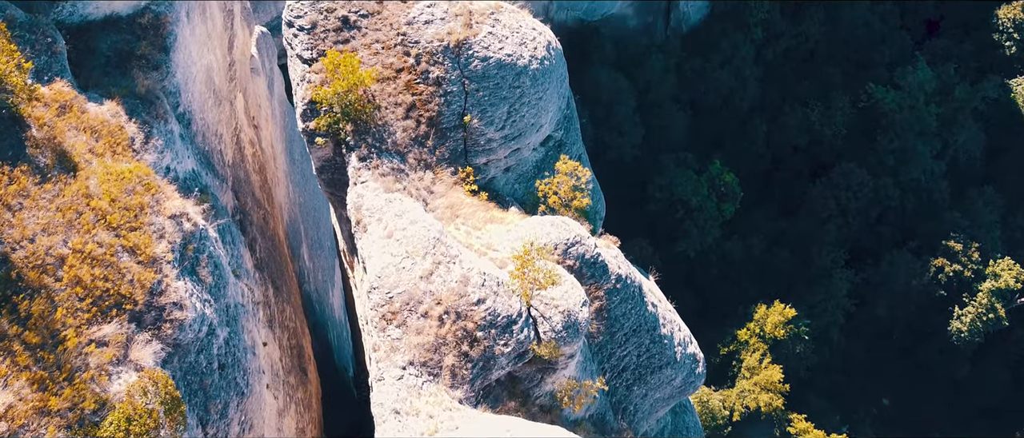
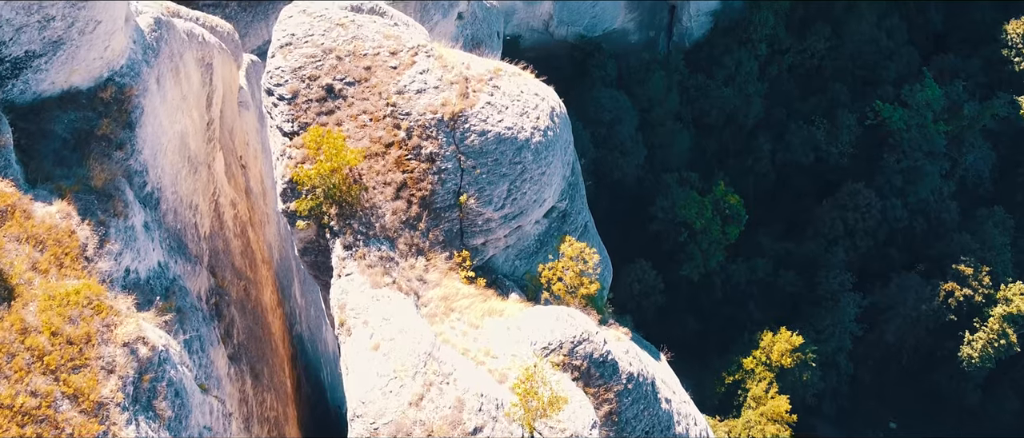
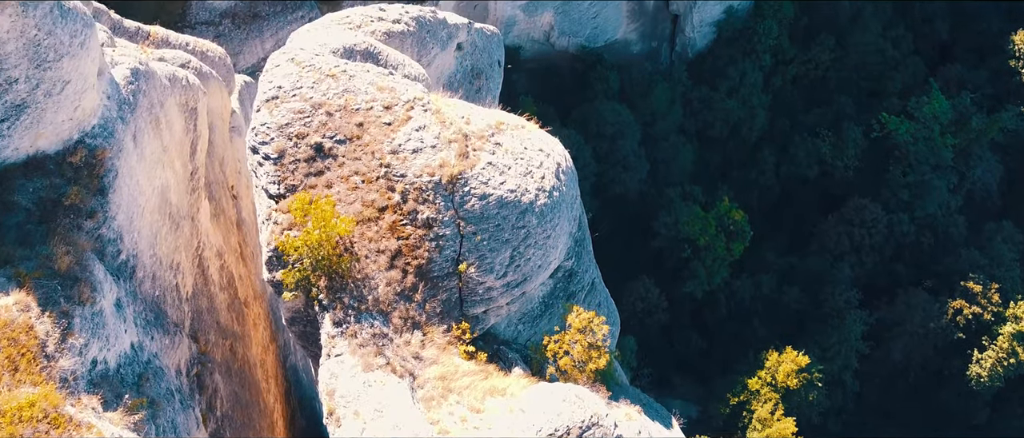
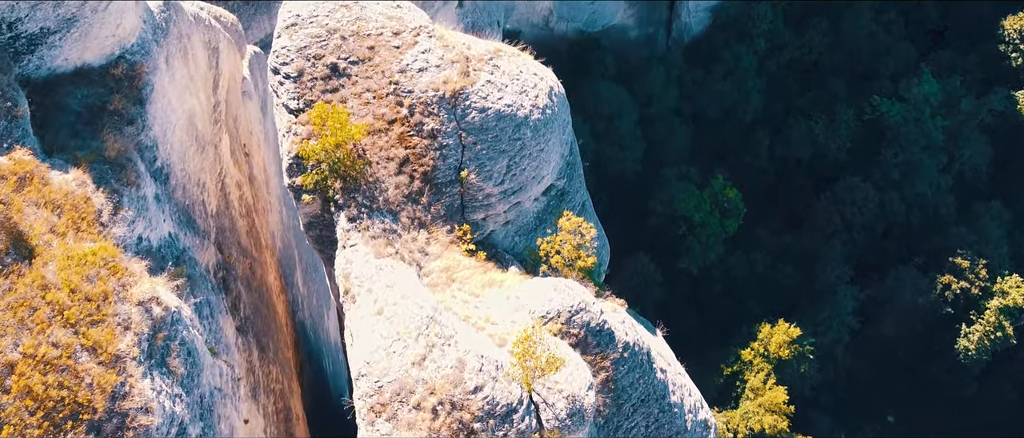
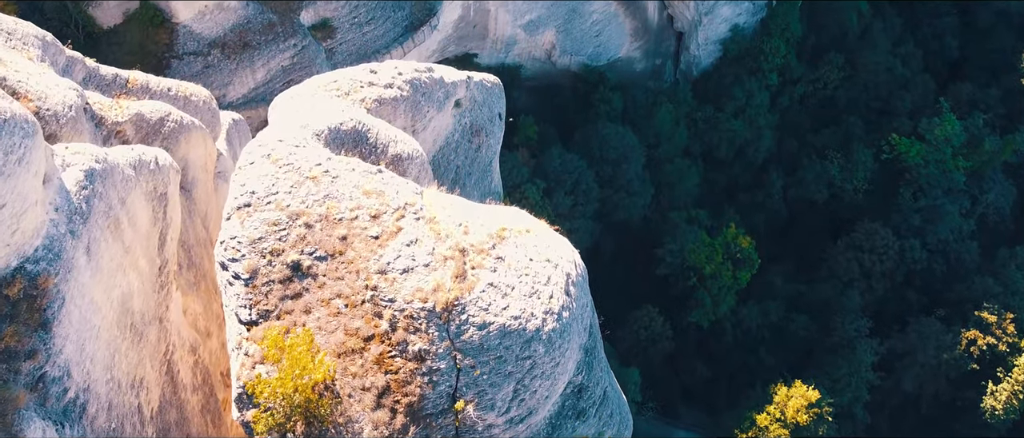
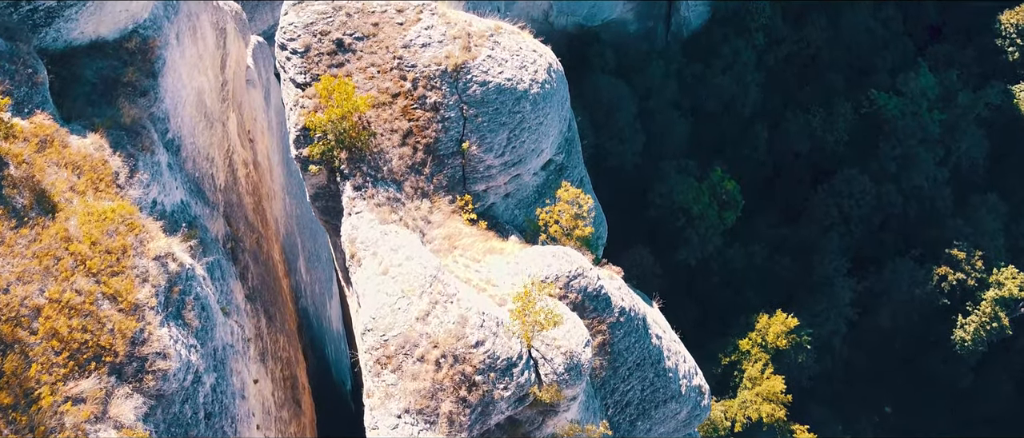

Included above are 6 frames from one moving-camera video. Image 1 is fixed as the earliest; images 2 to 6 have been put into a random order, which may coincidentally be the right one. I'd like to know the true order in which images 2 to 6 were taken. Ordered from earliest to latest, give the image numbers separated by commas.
6, 4, 2, 3, 5
